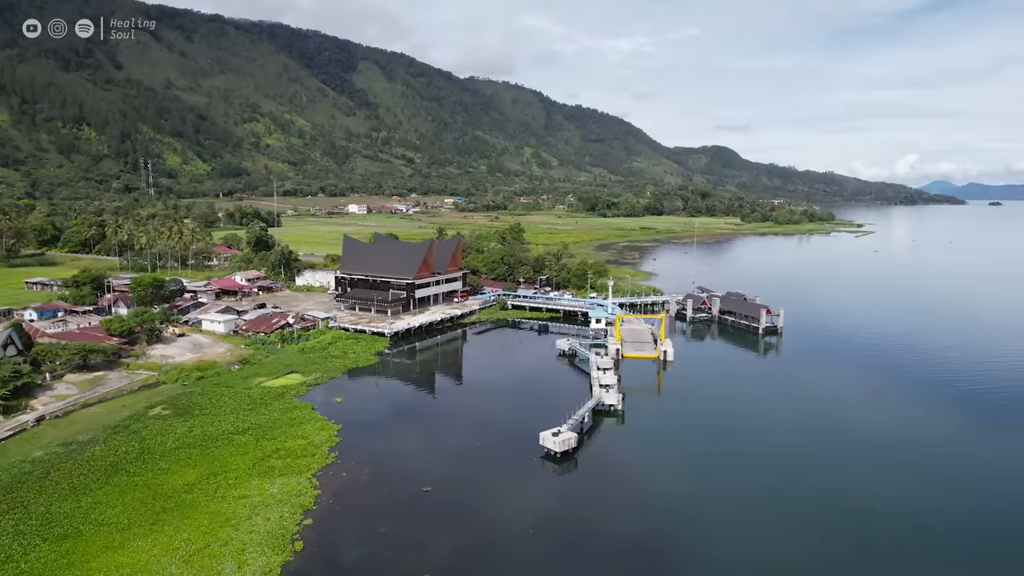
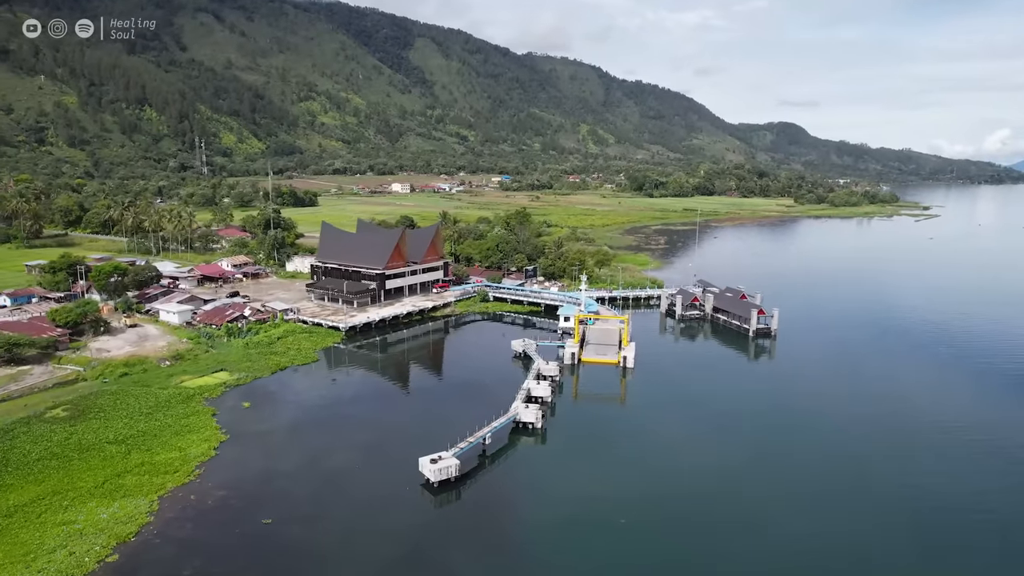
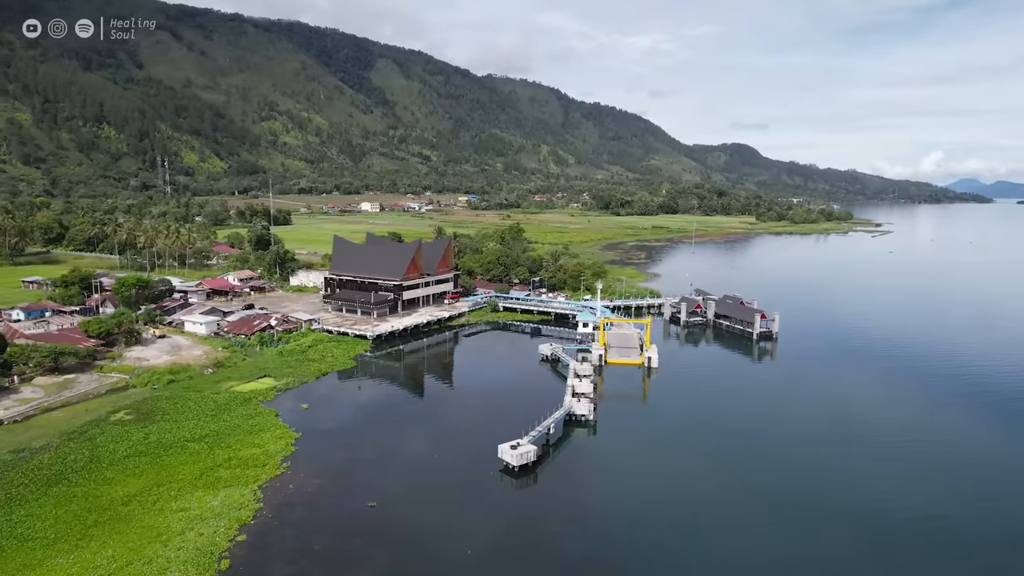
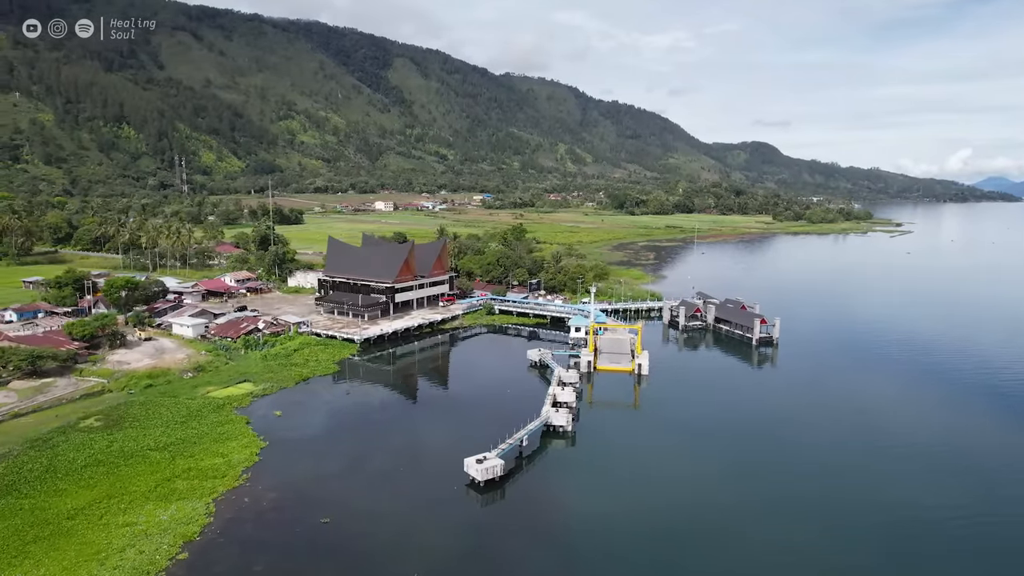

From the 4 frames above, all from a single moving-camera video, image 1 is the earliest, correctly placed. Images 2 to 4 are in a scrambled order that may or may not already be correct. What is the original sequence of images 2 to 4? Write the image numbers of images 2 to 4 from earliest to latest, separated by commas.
3, 4, 2
